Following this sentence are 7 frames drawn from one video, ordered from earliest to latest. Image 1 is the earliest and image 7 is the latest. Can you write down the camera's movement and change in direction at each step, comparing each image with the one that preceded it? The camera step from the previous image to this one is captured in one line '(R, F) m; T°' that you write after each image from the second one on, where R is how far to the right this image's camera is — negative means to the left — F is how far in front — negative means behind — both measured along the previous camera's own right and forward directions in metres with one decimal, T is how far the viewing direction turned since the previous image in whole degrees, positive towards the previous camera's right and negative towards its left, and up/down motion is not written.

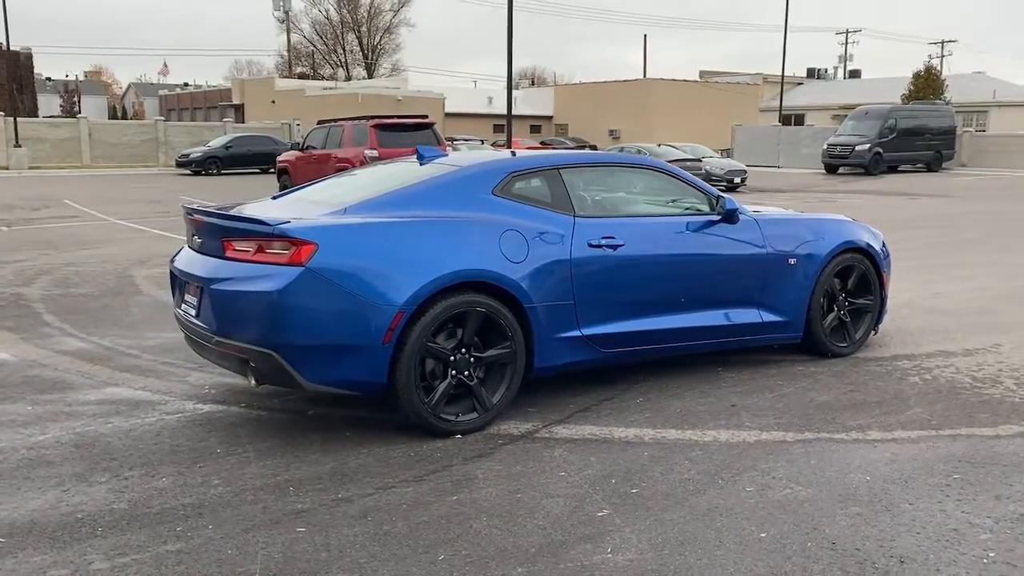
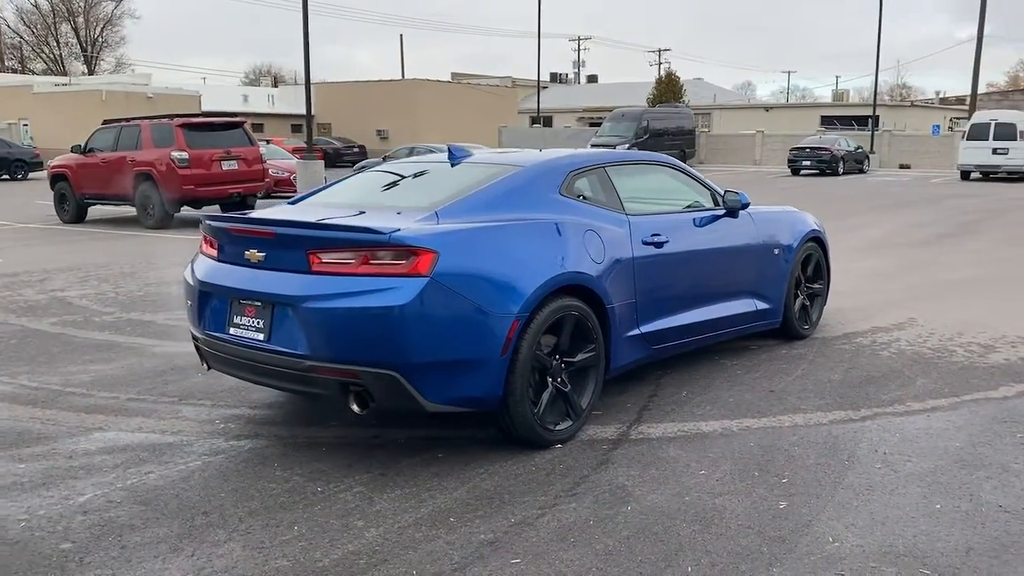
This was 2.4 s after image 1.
(-1.8, +0.4) m; +17°
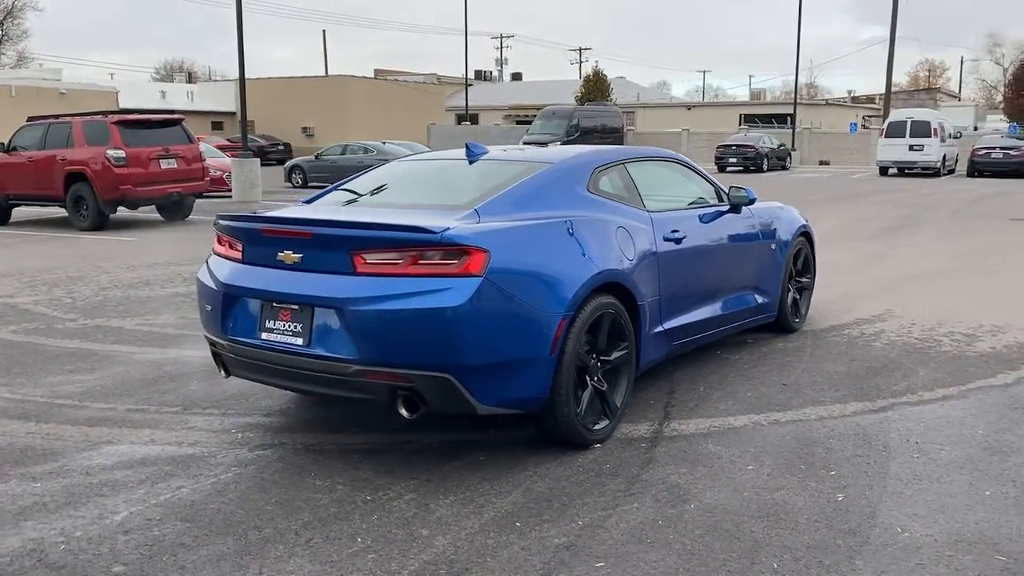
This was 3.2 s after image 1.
(-0.6, +0.1) m; +5°
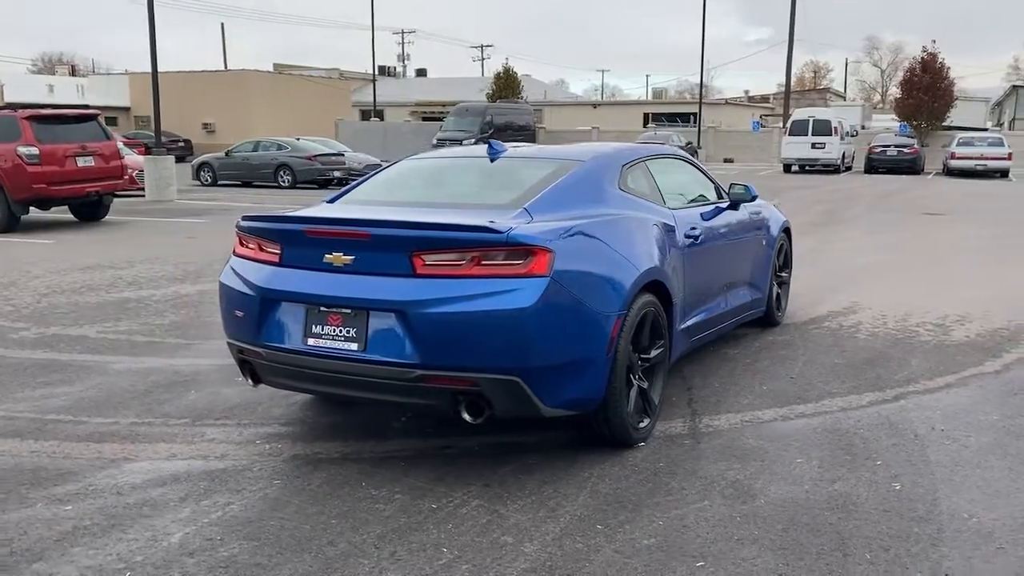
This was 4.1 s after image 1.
(-0.7, +0.1) m; +6°
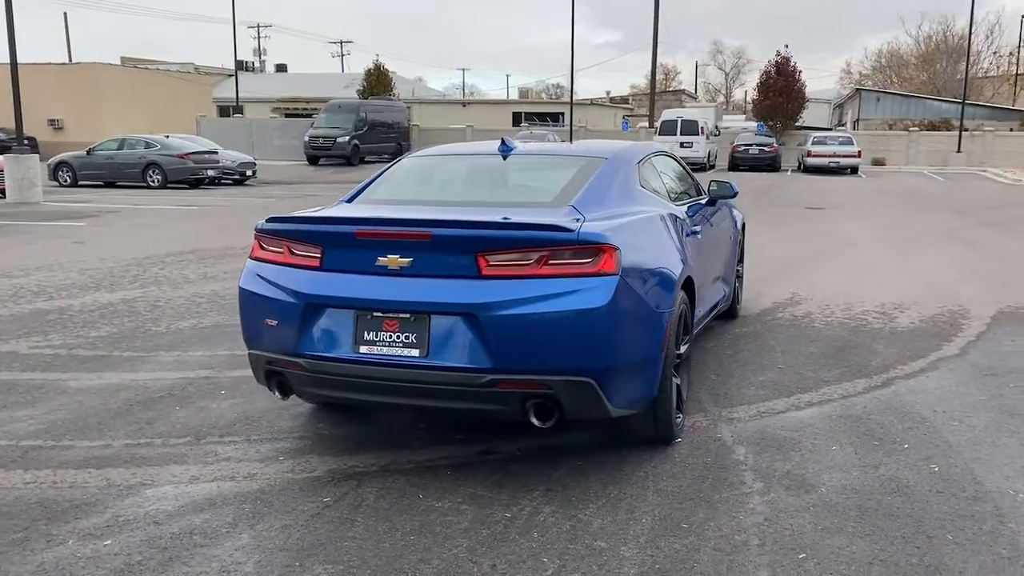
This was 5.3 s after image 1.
(-0.9, +0.2) m; +9°
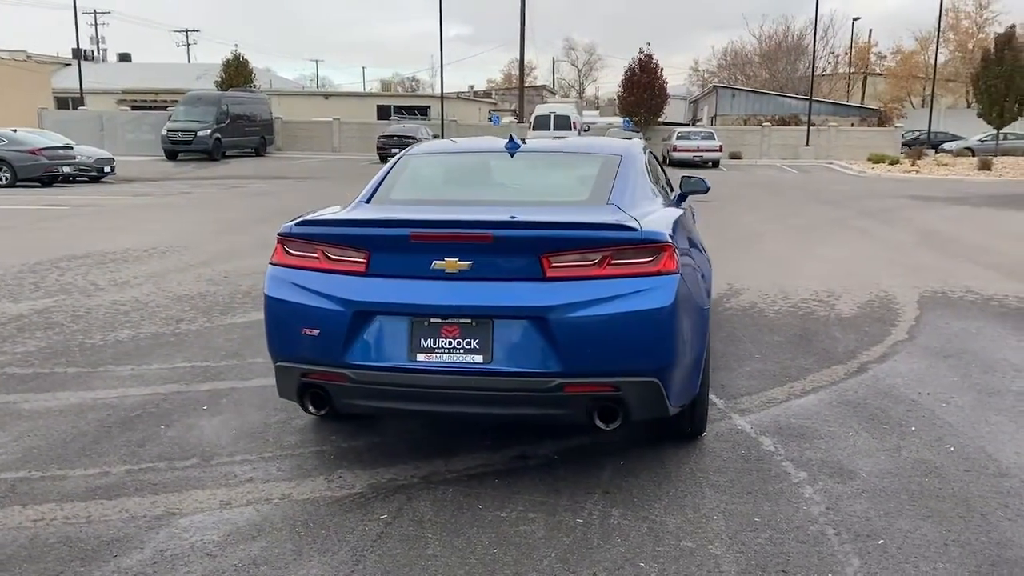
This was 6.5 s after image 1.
(-0.8, +0.2) m; +9°
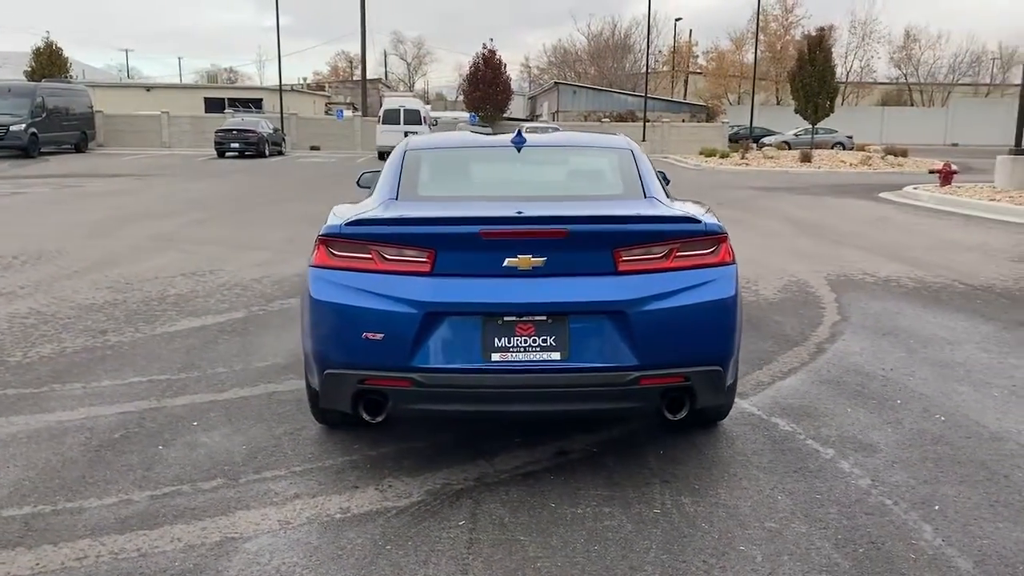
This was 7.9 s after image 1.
(-1.0, +0.1) m; +11°
